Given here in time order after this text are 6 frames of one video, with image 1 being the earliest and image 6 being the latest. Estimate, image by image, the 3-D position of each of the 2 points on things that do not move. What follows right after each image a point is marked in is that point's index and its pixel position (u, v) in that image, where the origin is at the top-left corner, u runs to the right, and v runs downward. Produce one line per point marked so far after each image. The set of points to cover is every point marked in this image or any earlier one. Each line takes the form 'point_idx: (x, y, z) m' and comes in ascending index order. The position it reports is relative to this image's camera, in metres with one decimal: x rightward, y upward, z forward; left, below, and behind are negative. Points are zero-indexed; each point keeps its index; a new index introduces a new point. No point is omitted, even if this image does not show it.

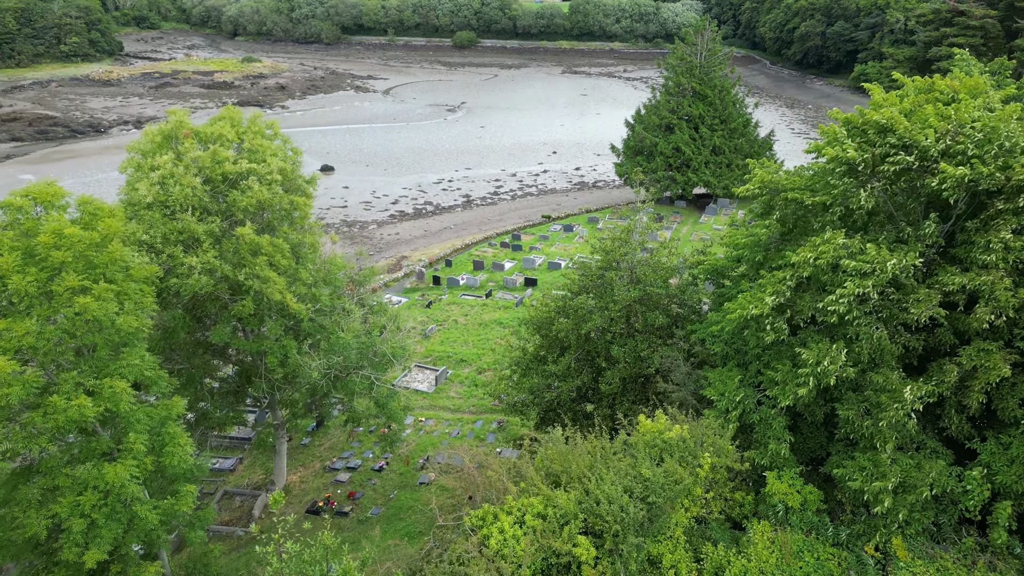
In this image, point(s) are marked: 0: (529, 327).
0: (+0.5, -1.1, +18.9) m
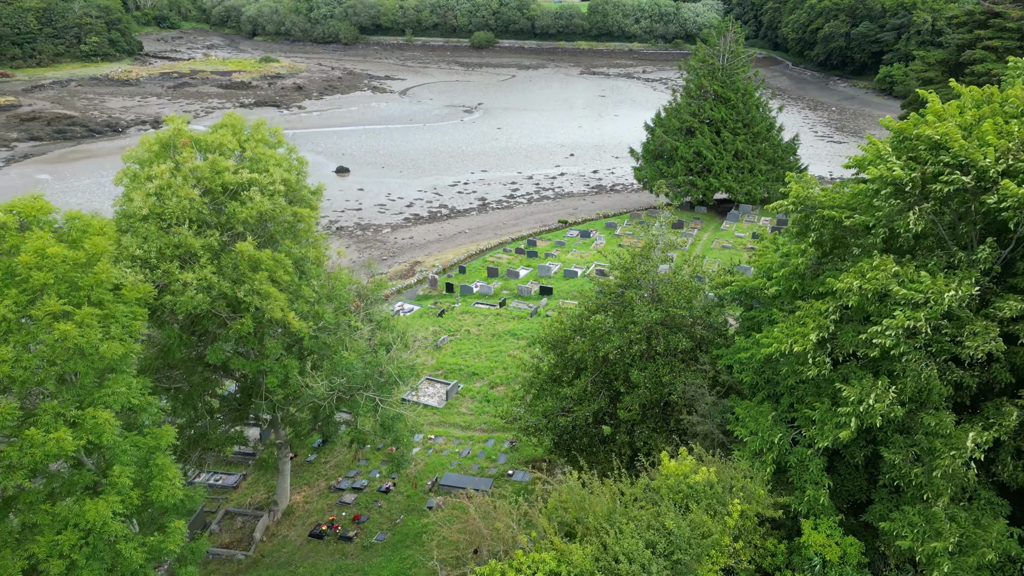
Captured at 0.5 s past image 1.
0: (+0.9, -1.5, +18.0) m
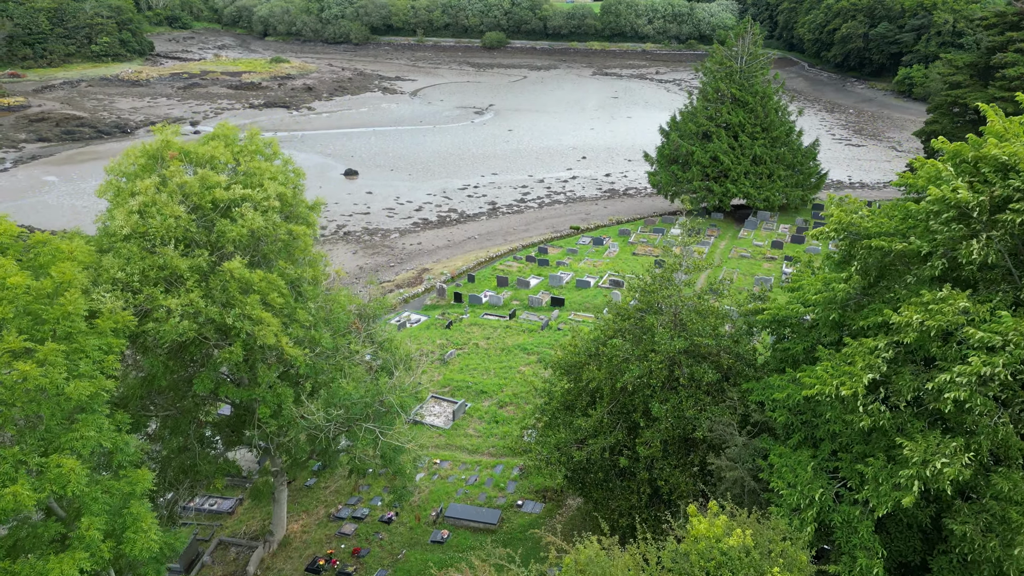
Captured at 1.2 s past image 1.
0: (+1.1, -2.0, +16.8) m
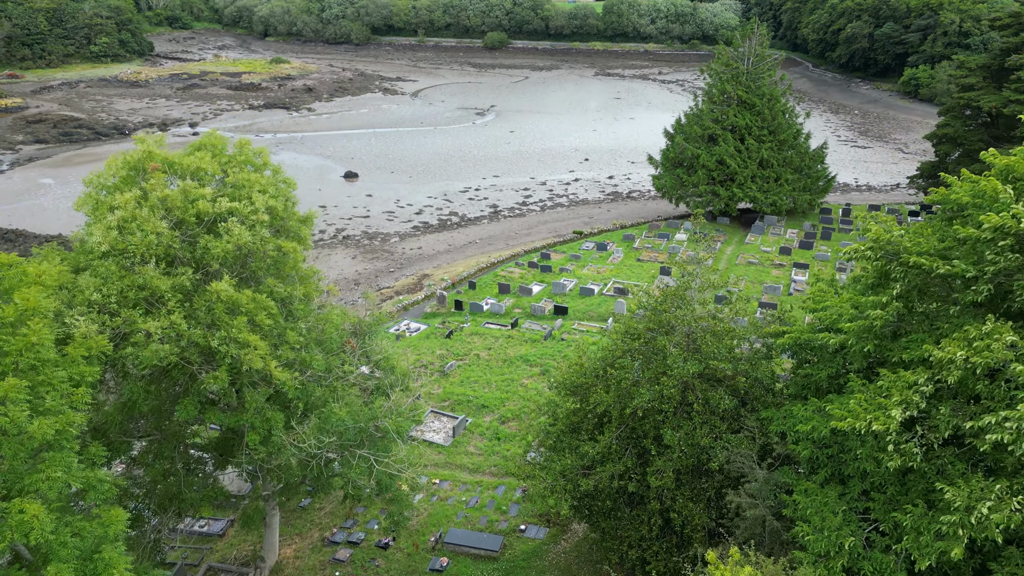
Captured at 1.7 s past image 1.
0: (+1.2, -2.3, +16.0) m
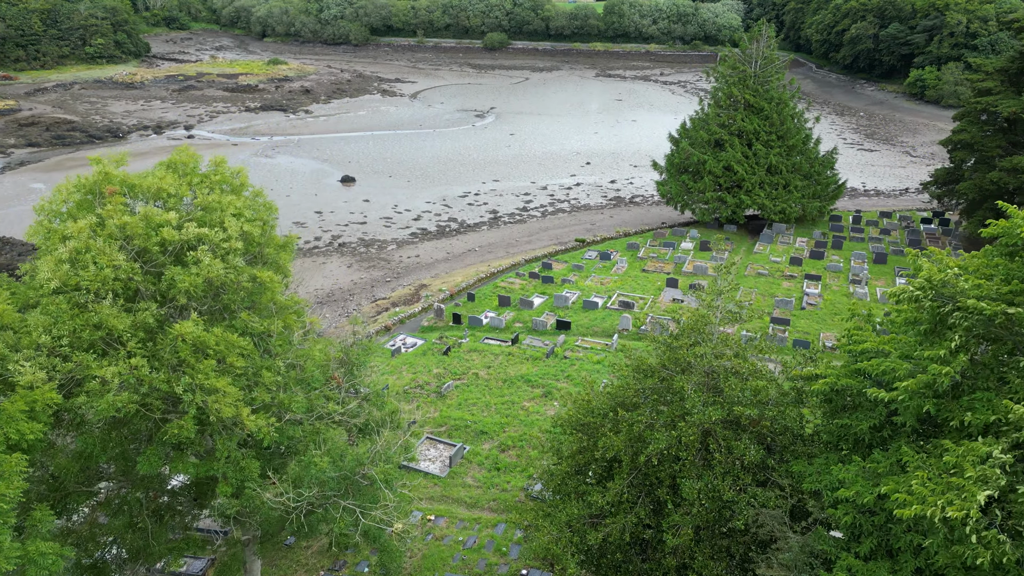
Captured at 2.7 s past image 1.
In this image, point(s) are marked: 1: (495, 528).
0: (+1.2, -2.9, +14.7) m
1: (-0.5, -6.2, +18.2) m
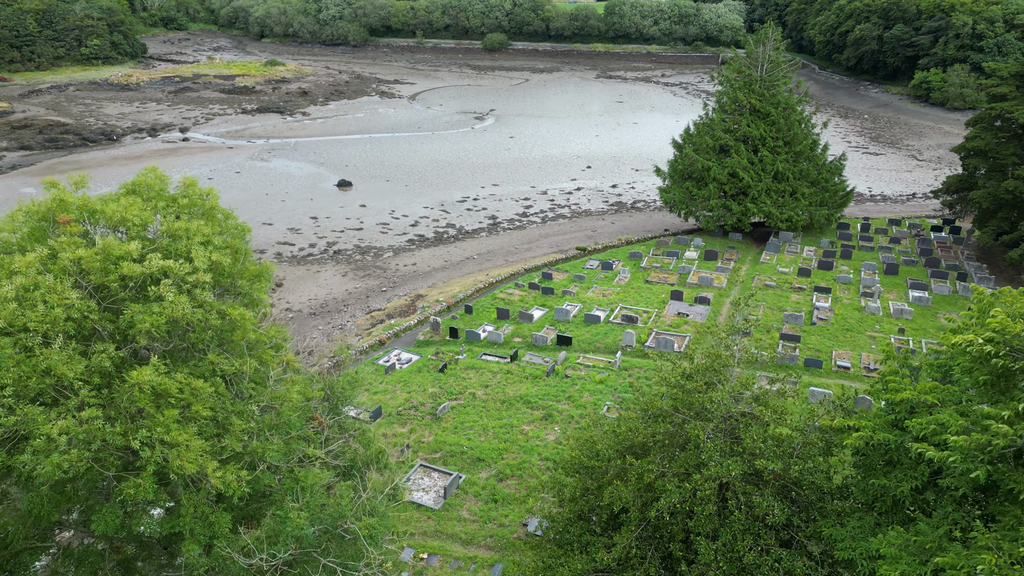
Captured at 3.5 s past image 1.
0: (+1.1, -3.5, +13.5) m
1: (-0.5, -6.7, +17.1) m
